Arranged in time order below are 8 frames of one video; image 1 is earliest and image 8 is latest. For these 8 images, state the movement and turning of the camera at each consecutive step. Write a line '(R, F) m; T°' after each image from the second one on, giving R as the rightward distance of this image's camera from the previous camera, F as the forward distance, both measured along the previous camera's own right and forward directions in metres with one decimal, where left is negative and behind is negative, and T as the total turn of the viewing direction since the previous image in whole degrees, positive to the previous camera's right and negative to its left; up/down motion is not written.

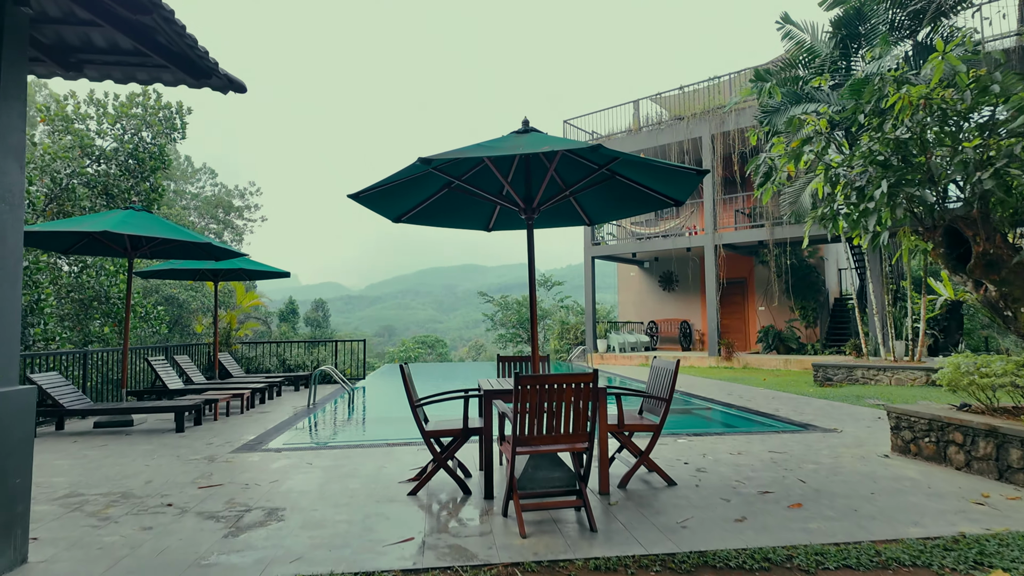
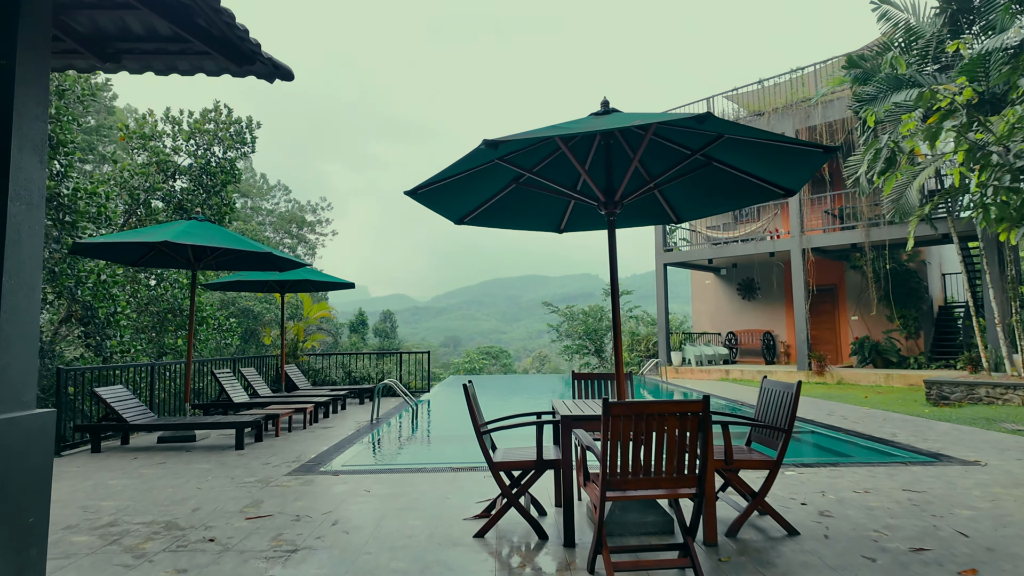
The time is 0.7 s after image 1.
(-0.1, +0.6) m; -6°
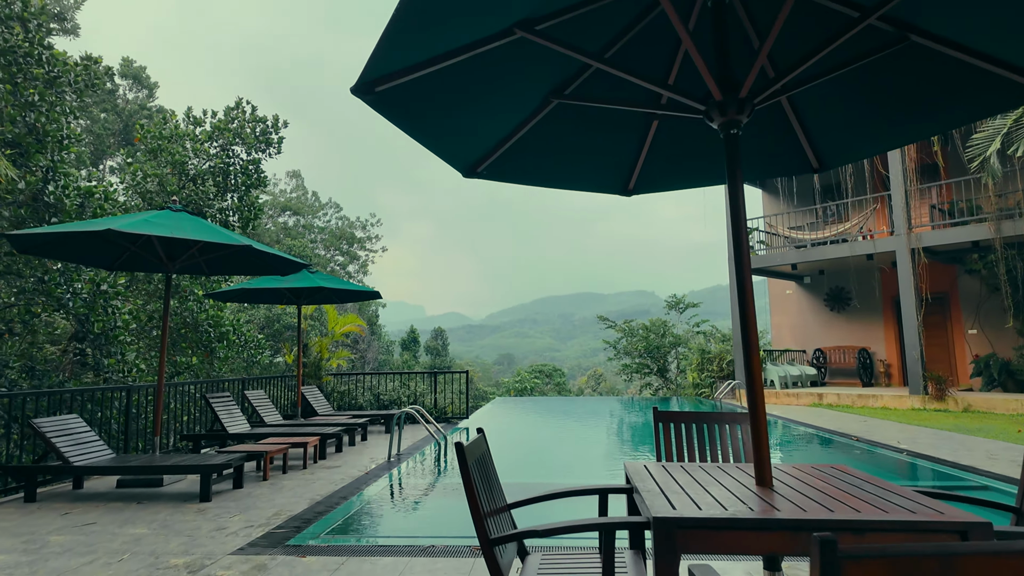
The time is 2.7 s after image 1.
(0.0, +1.6) m; -5°
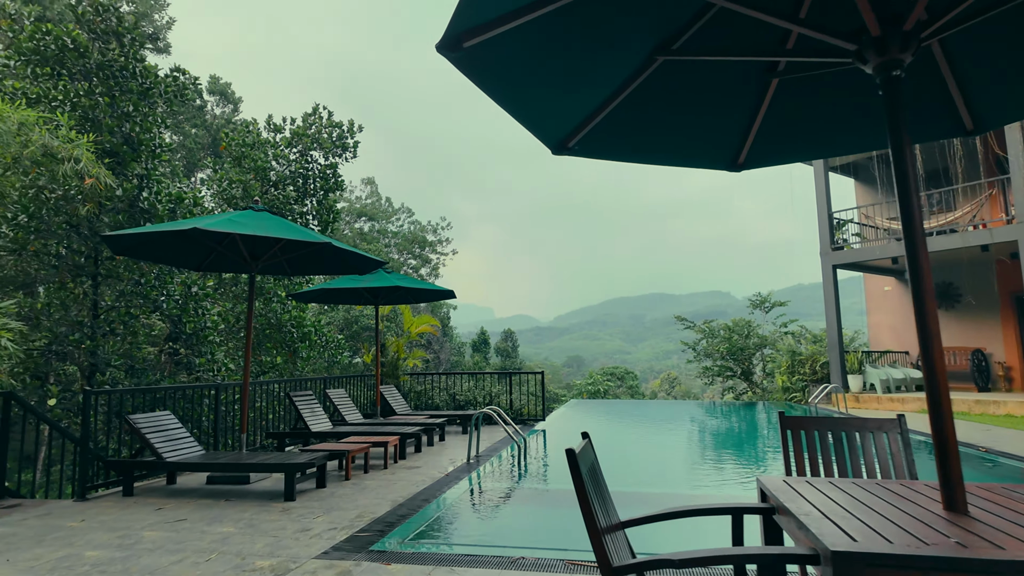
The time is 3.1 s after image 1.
(-0.1, +0.3) m; -7°
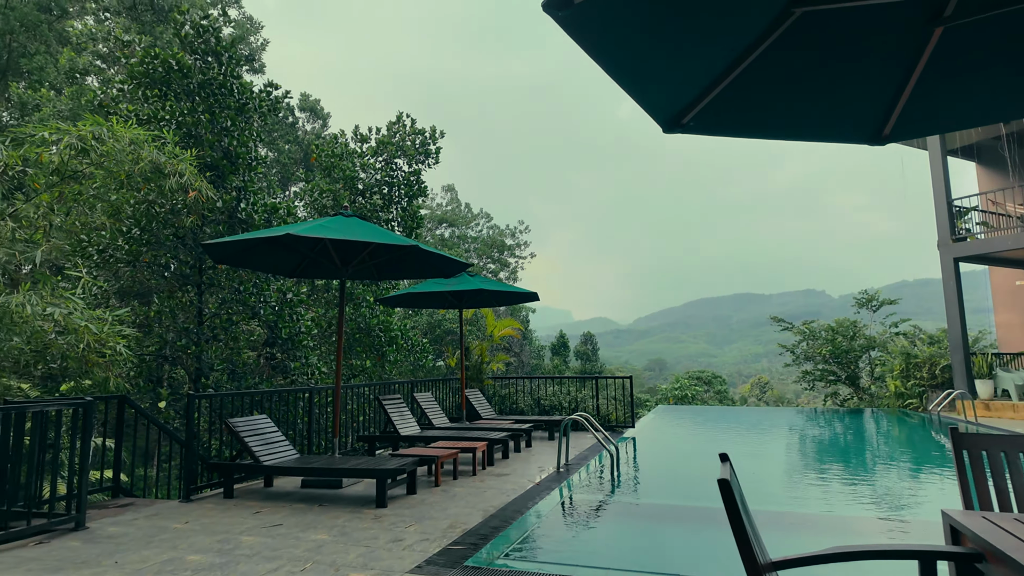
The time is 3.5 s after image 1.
(-0.1, +0.2) m; -7°
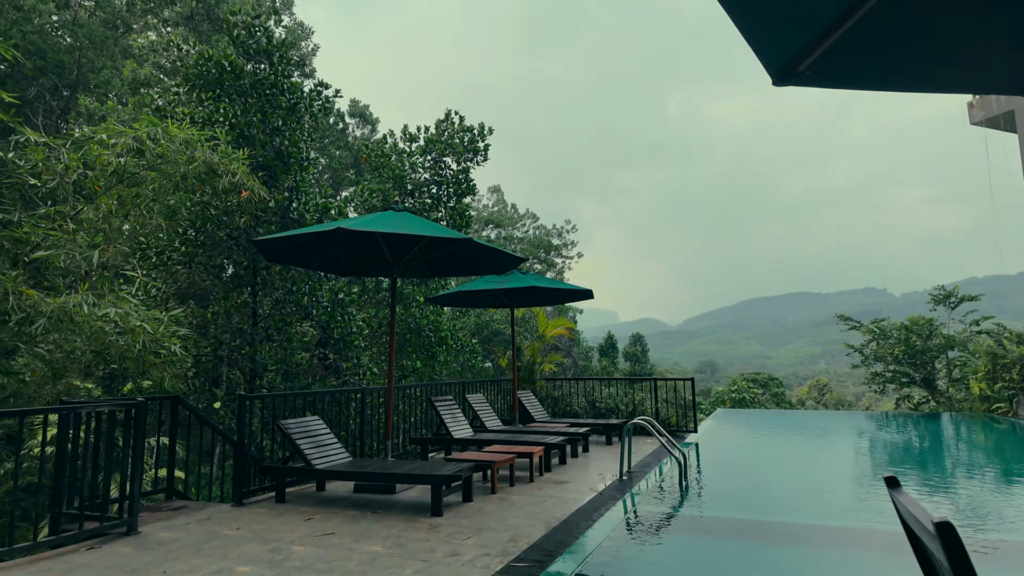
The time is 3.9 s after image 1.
(-0.1, +0.3) m; -4°
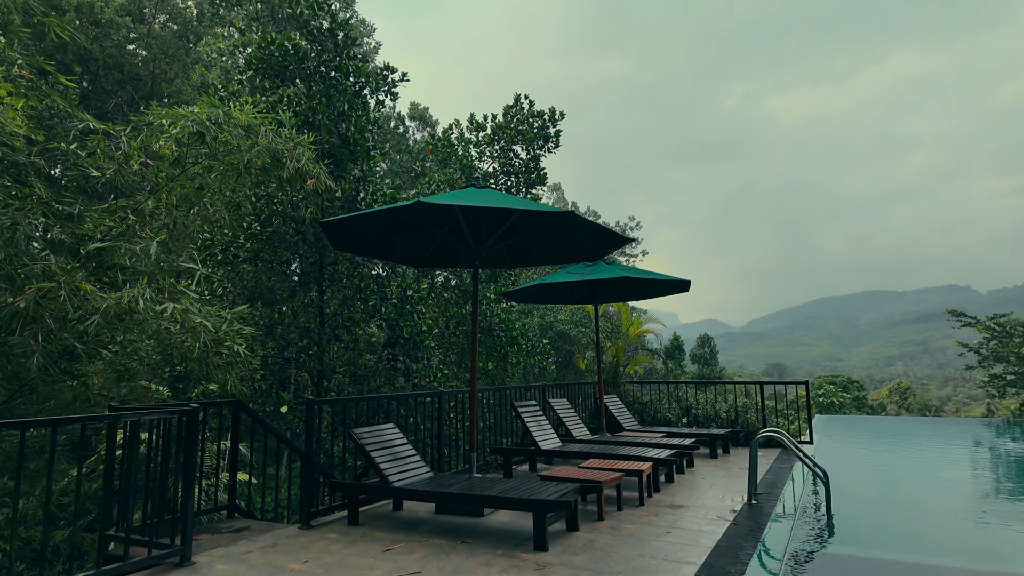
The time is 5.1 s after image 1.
(-0.4, +0.8) m; -5°
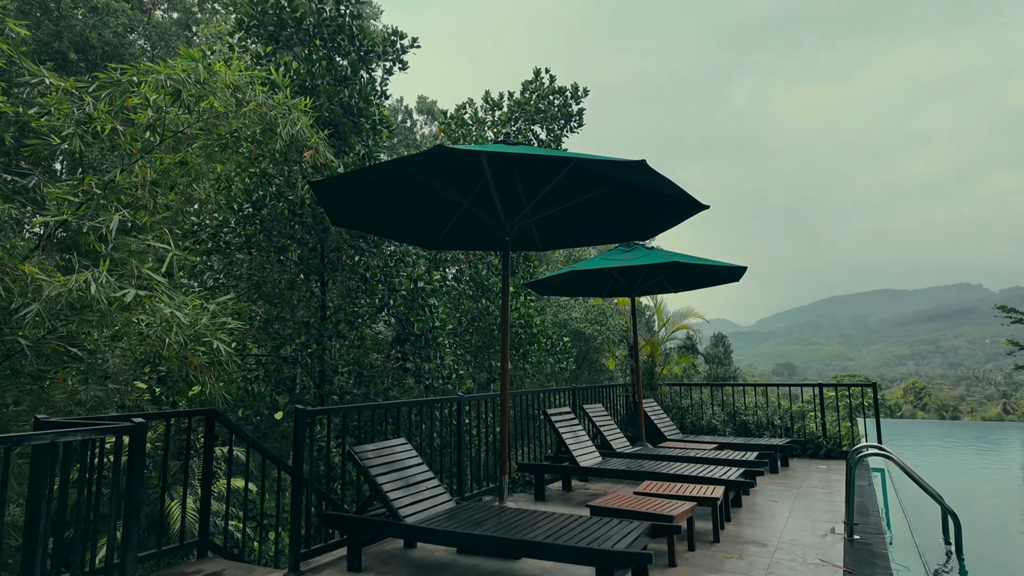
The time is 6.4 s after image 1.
(-0.2, +1.0) m; -1°
